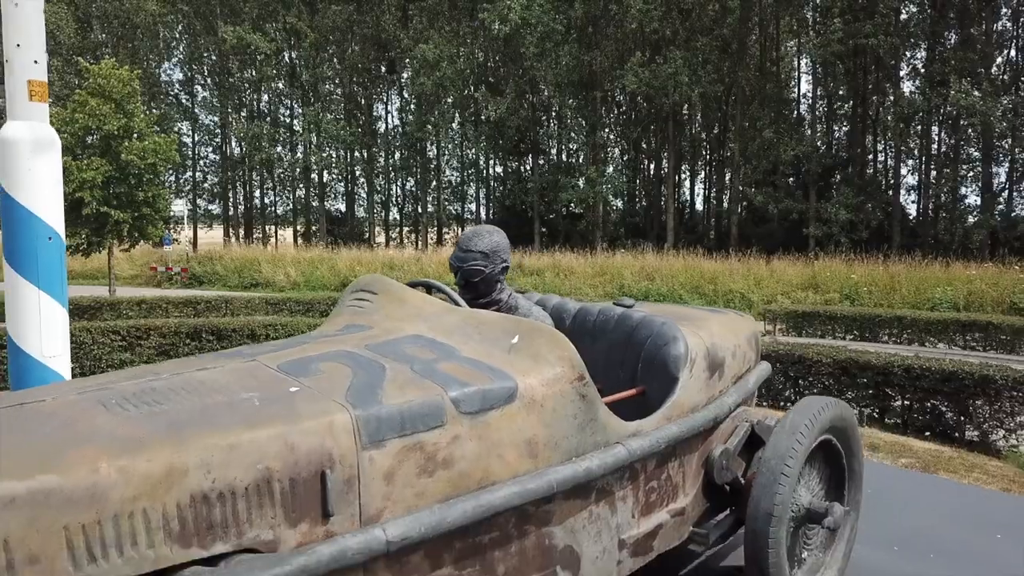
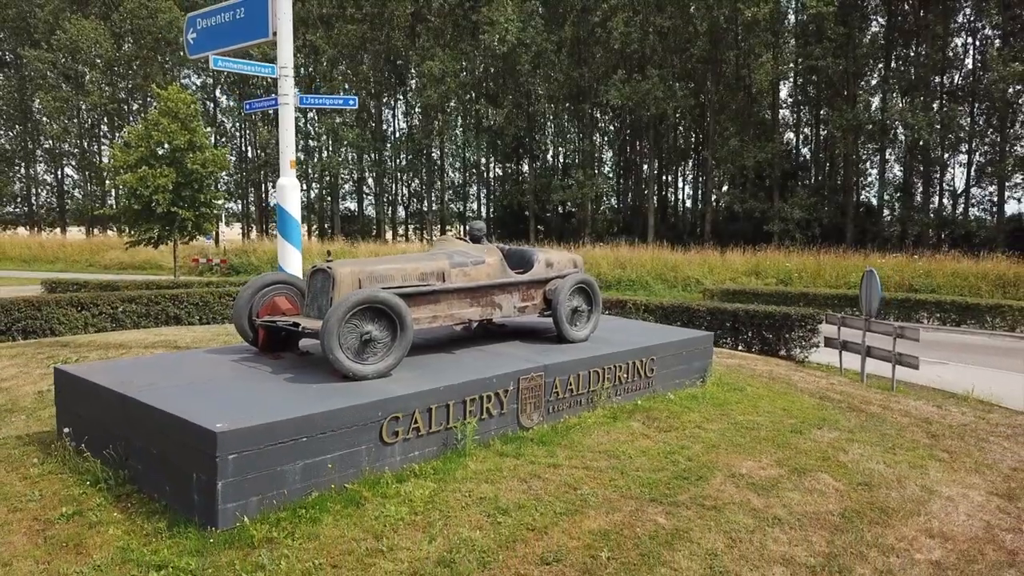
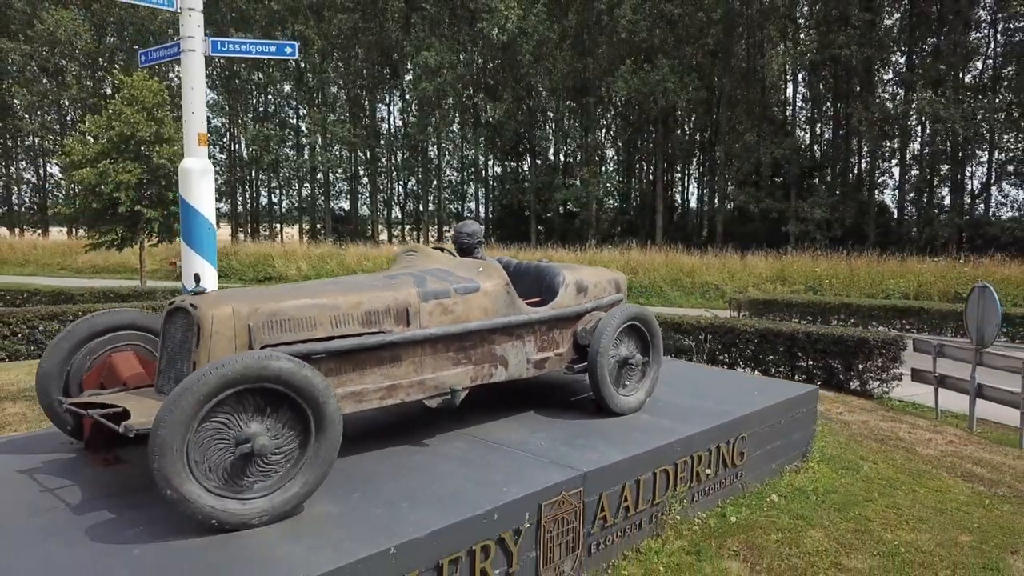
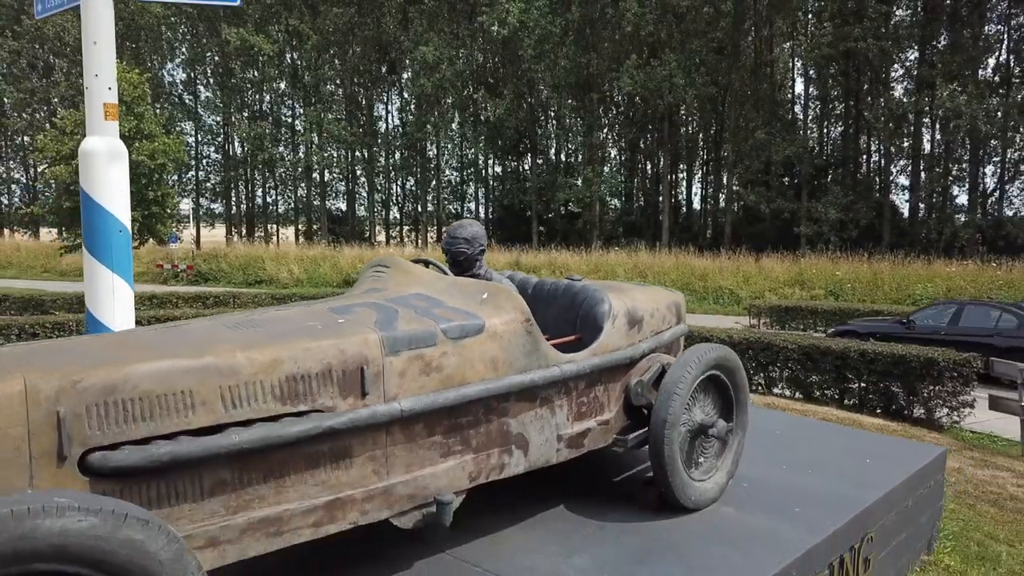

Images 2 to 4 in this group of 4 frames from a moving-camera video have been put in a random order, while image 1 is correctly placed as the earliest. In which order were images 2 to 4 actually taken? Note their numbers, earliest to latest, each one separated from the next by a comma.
4, 3, 2
